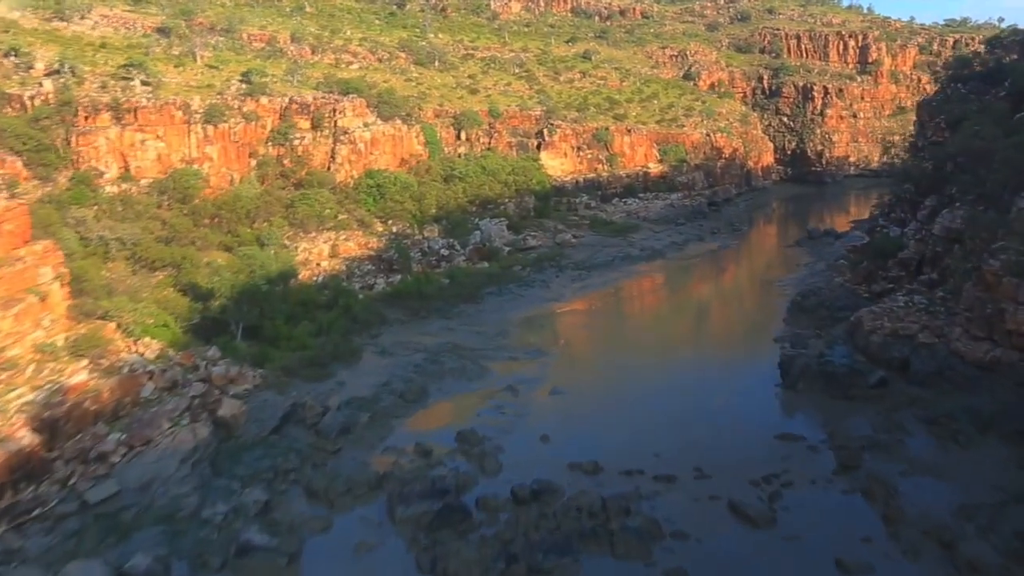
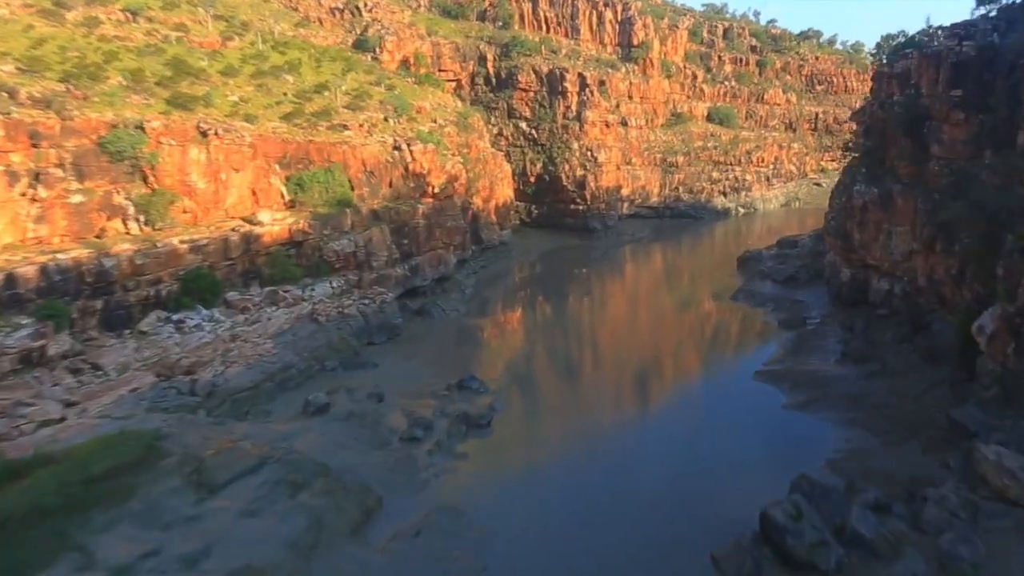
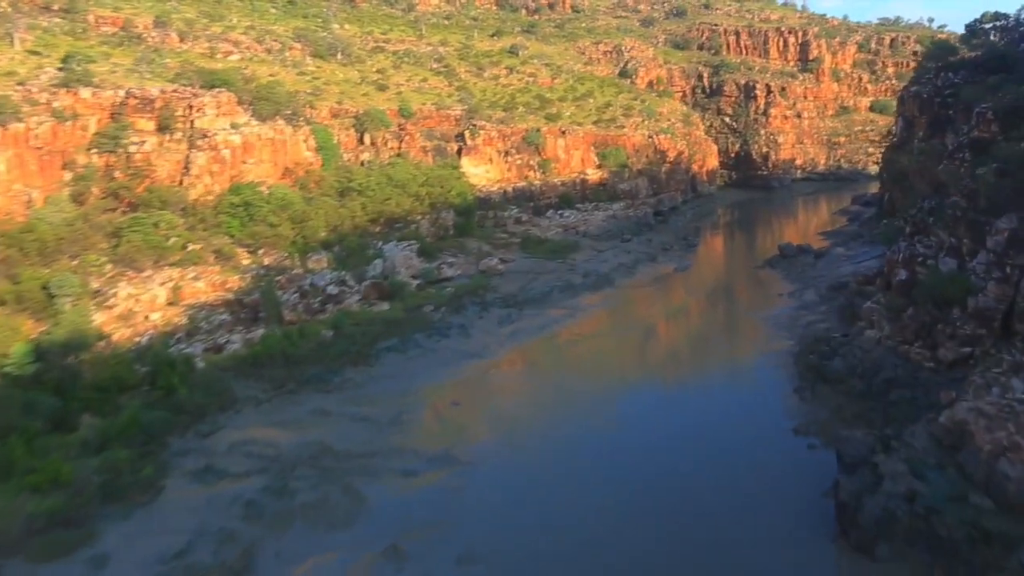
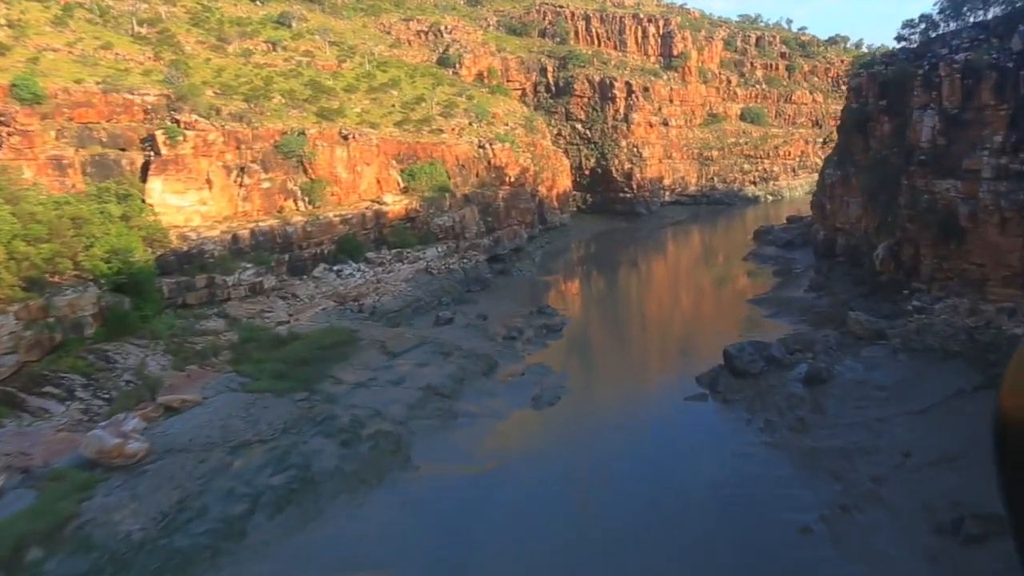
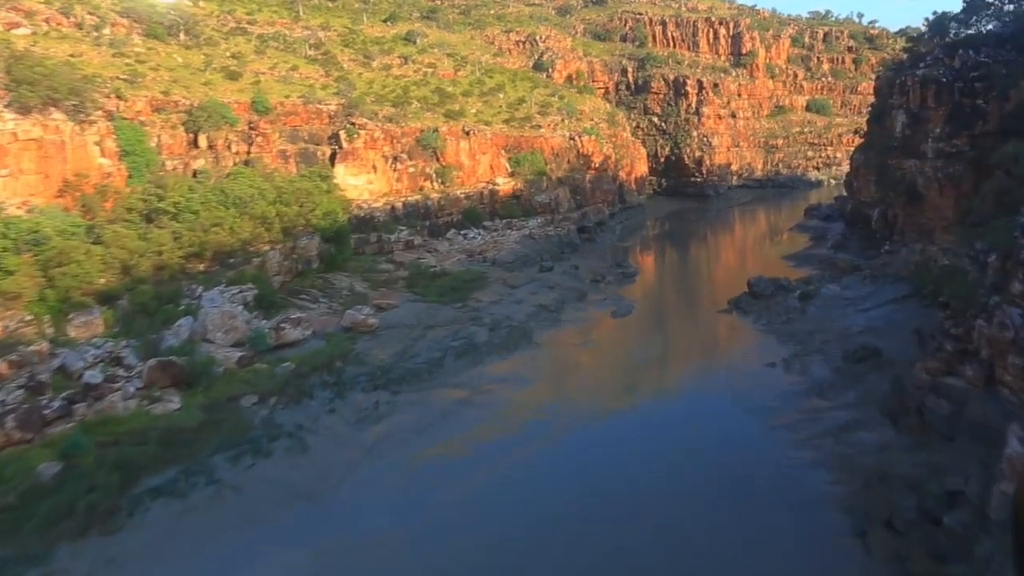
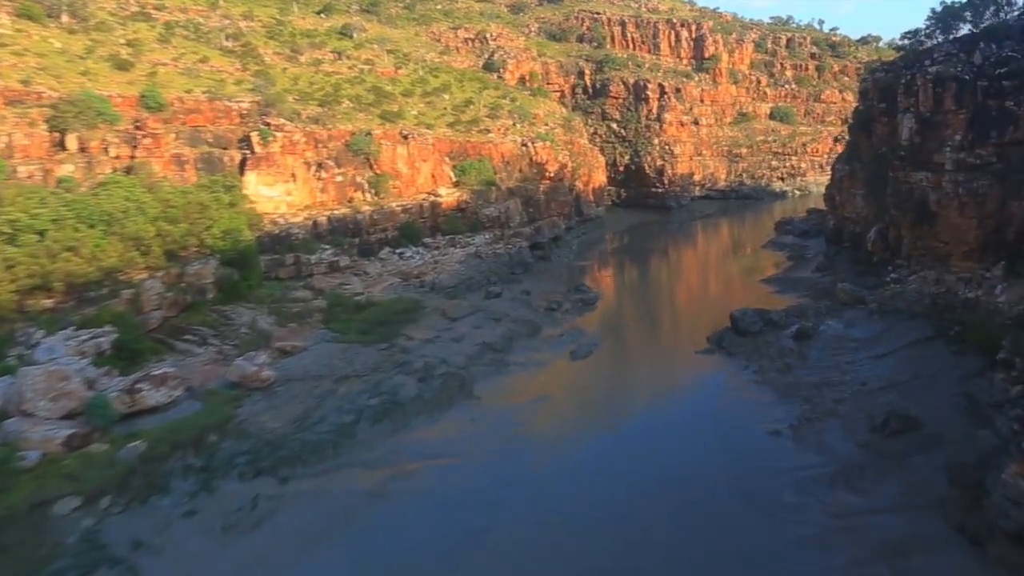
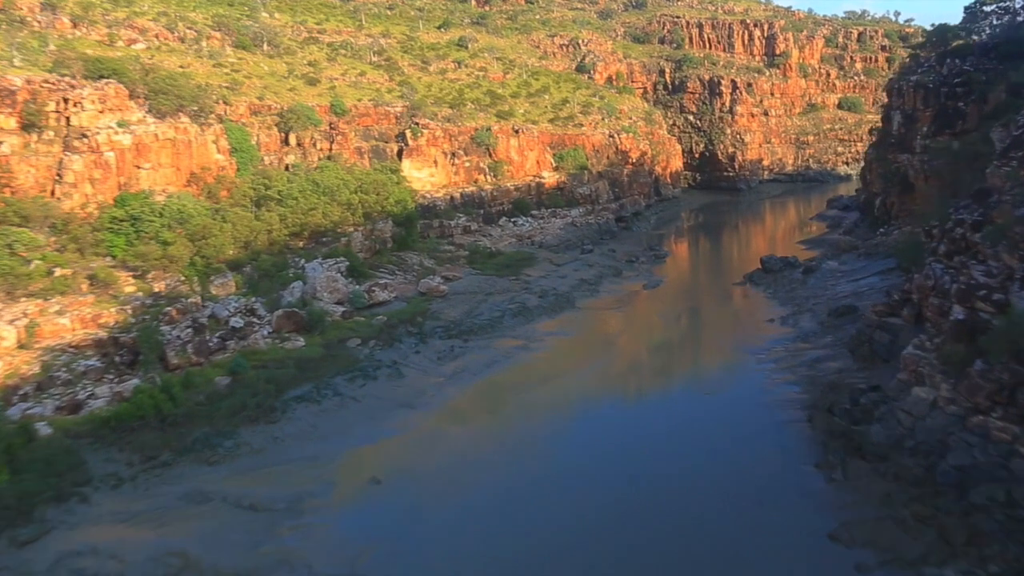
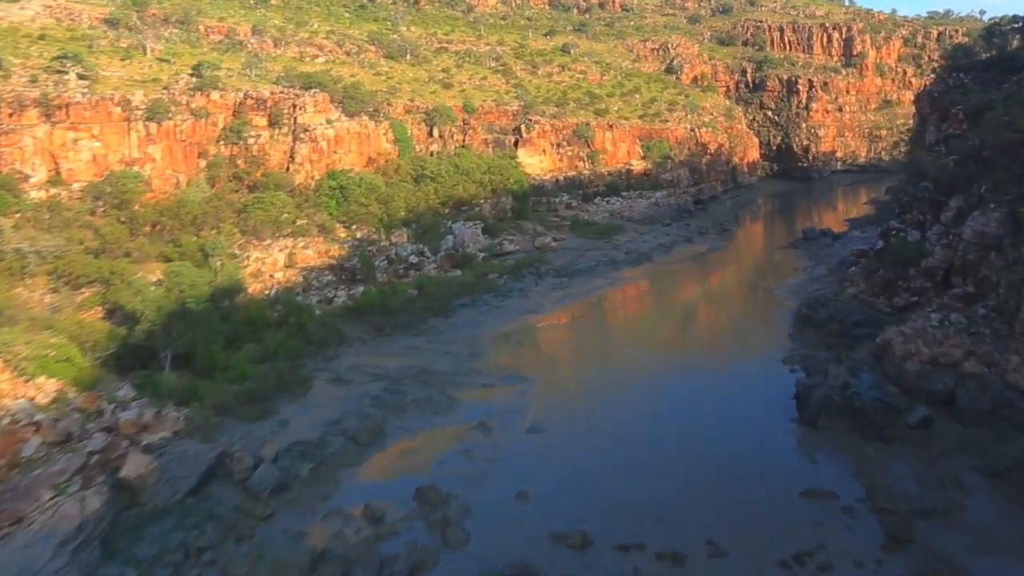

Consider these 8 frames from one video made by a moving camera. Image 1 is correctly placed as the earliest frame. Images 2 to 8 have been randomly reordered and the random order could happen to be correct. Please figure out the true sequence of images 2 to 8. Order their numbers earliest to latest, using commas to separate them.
8, 3, 7, 5, 6, 4, 2
